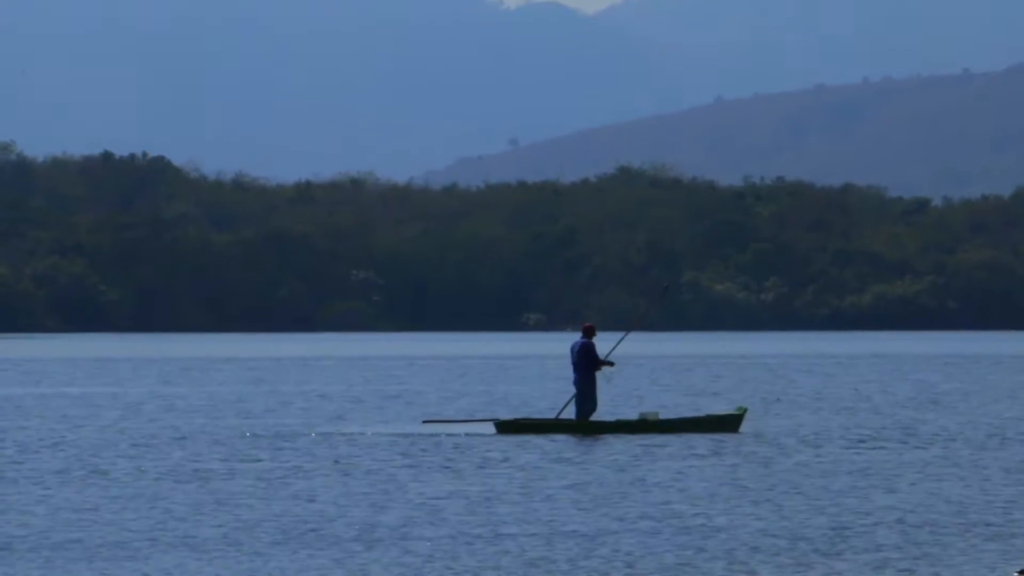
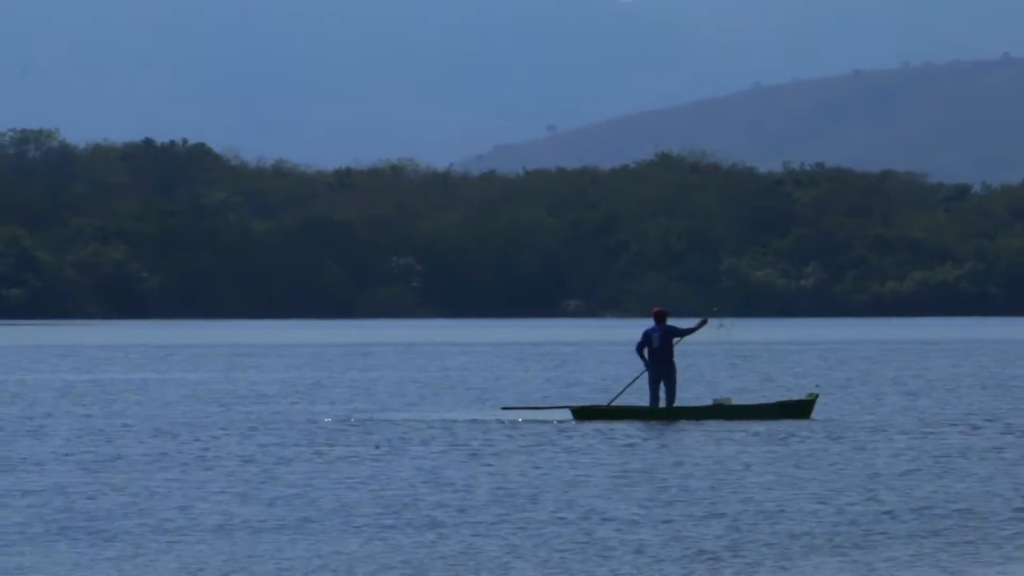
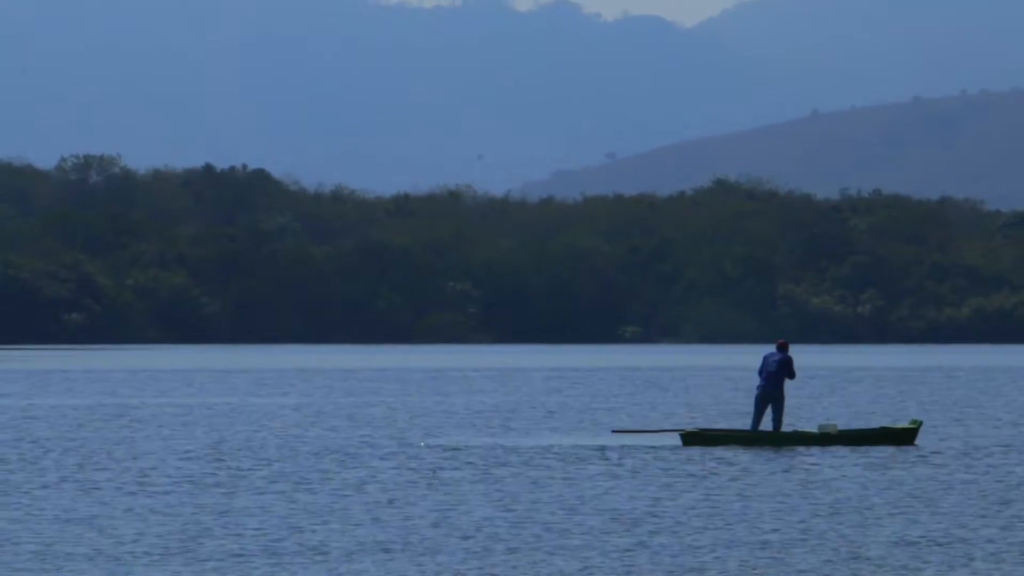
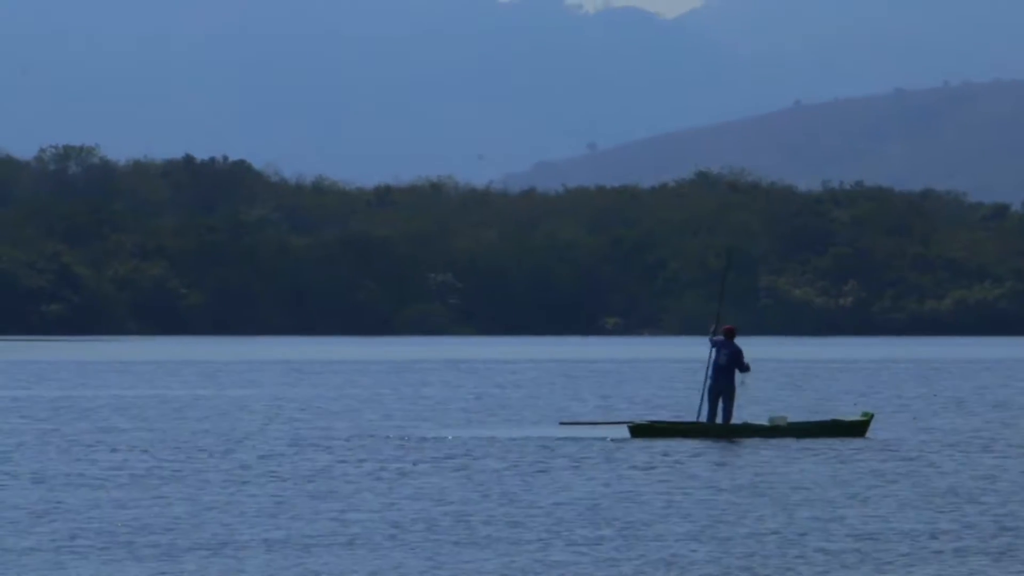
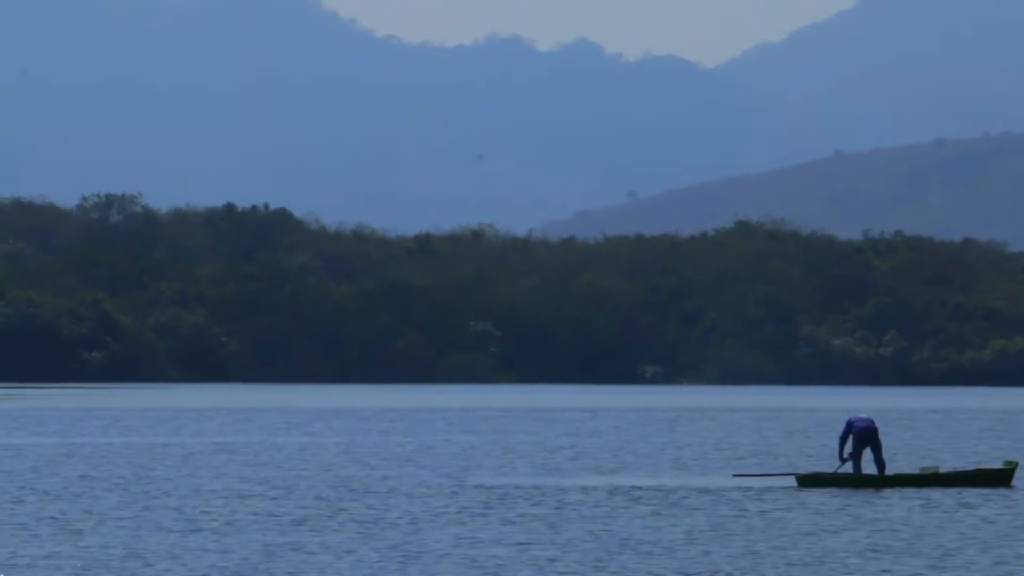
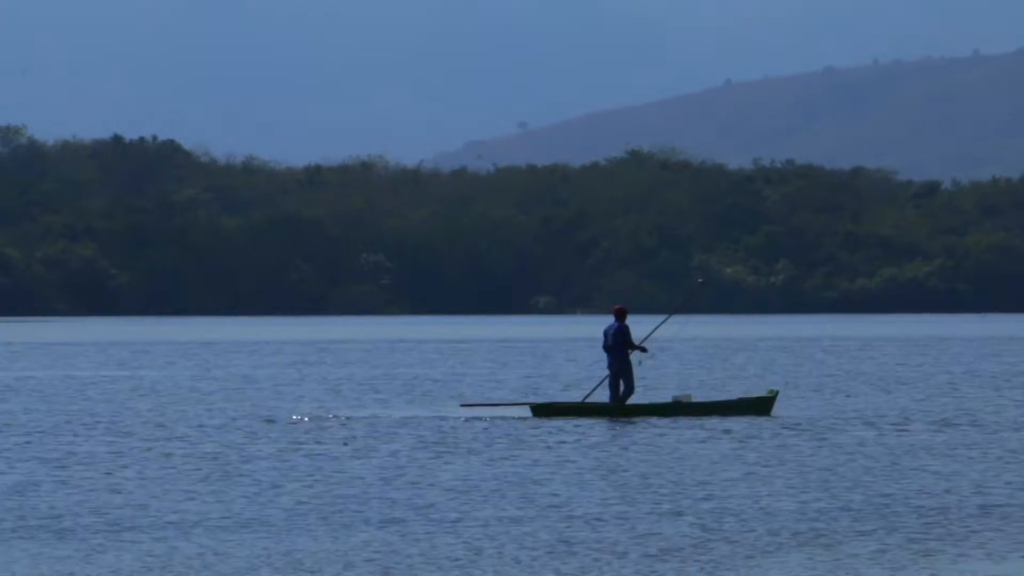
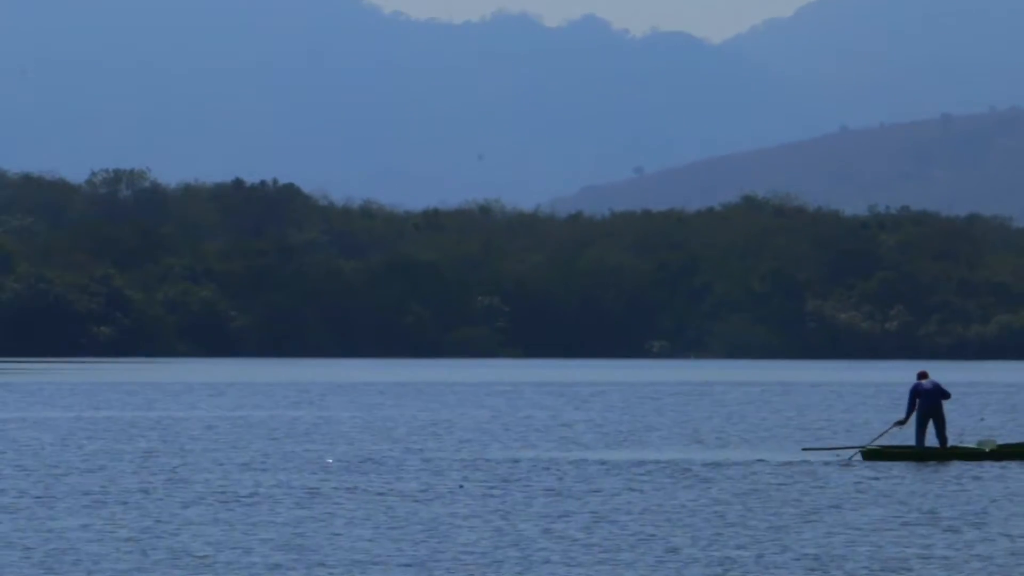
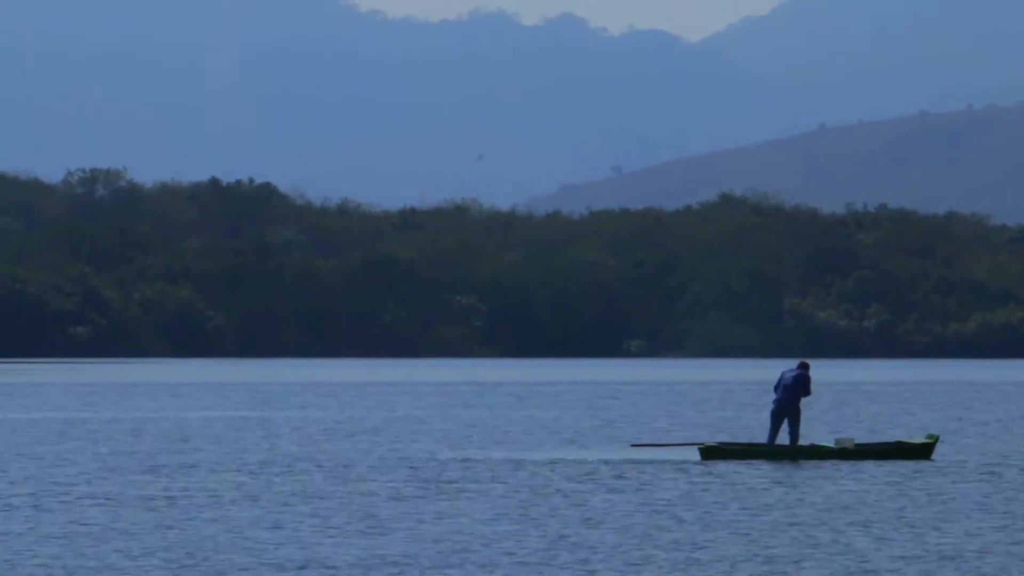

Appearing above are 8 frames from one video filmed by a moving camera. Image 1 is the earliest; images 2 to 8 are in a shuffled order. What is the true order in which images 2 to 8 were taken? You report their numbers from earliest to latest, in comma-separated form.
6, 2, 4, 3, 8, 5, 7
